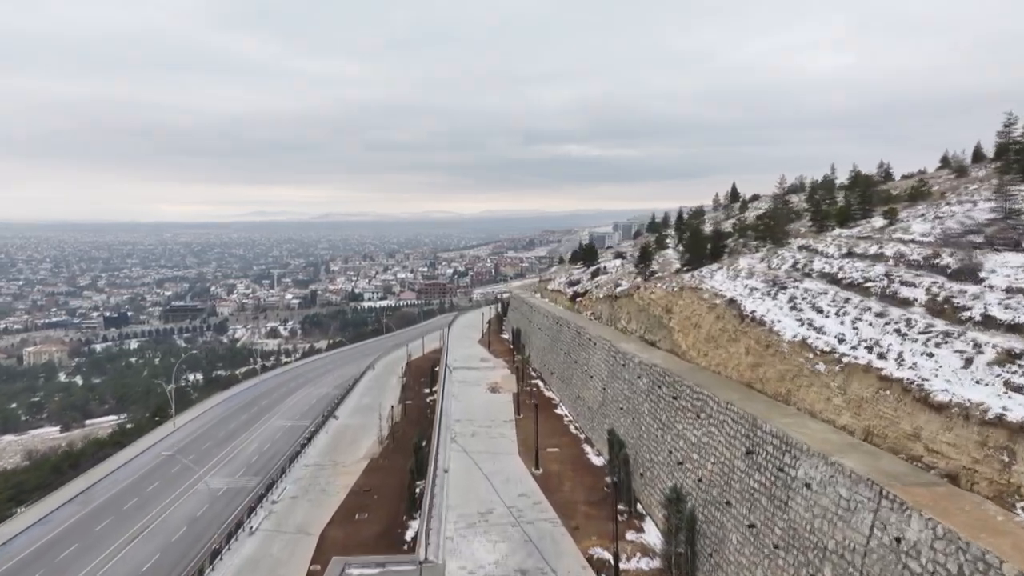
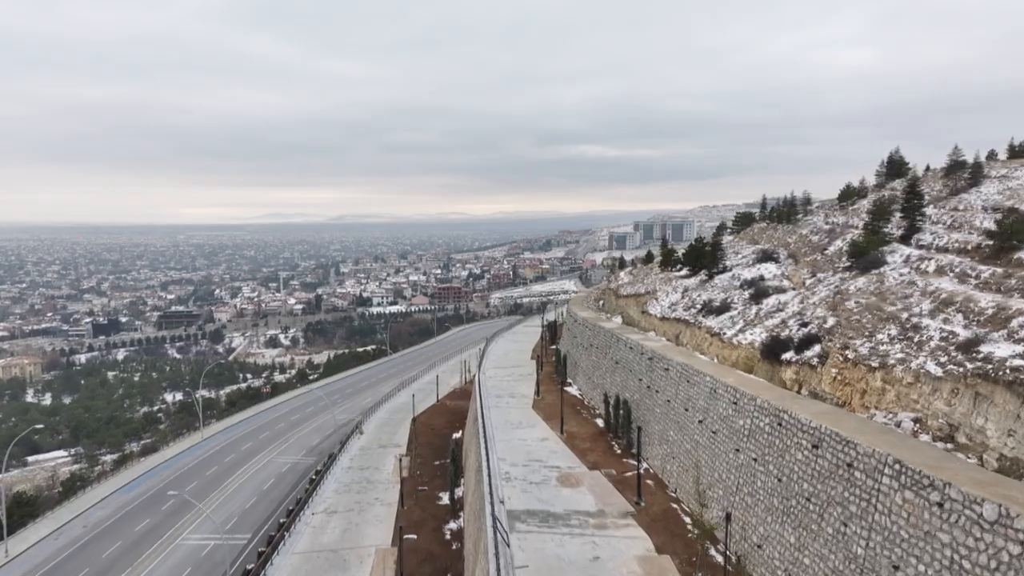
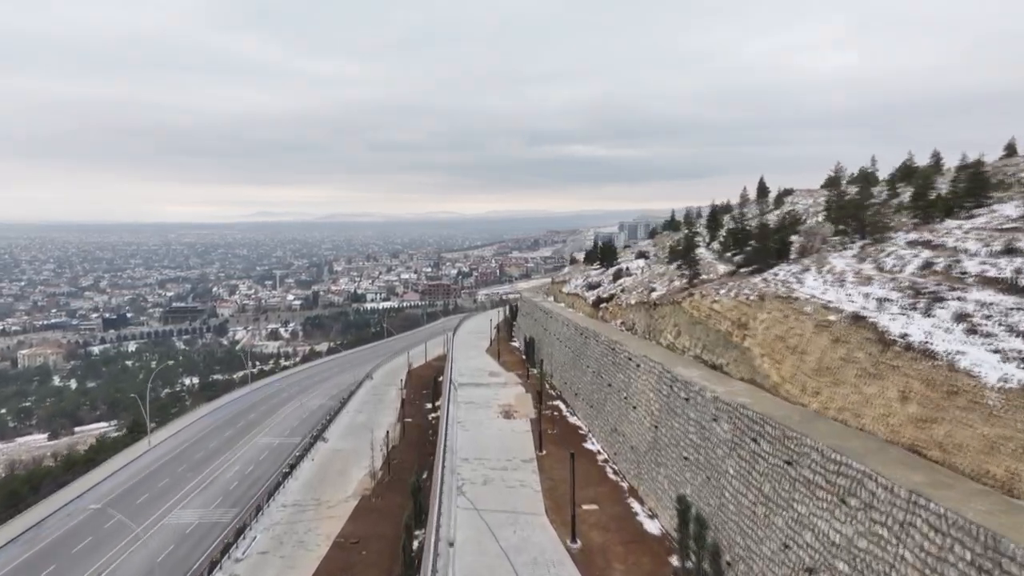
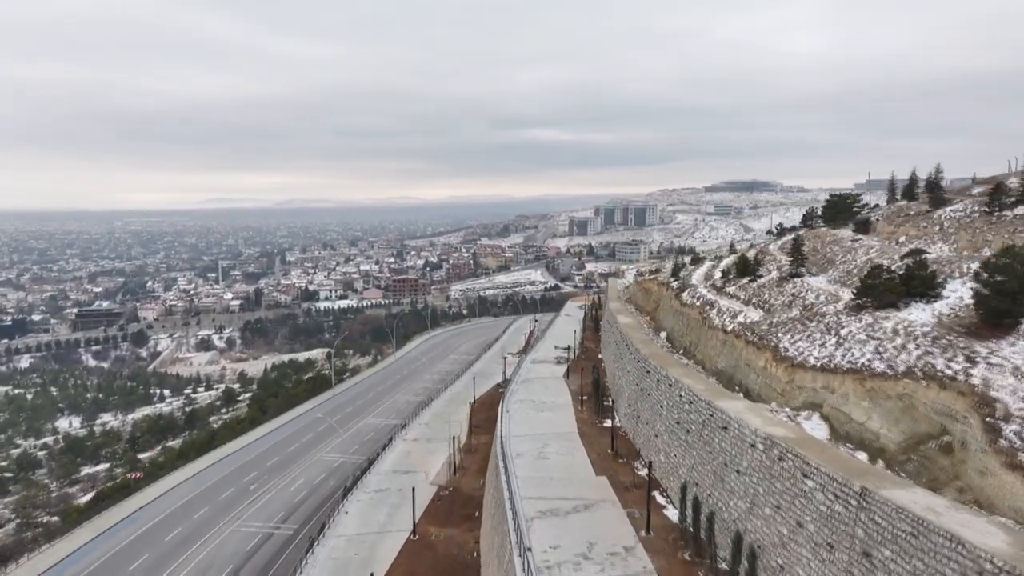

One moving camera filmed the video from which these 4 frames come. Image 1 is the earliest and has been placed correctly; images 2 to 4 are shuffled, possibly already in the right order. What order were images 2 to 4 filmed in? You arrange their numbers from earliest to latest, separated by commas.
3, 2, 4
